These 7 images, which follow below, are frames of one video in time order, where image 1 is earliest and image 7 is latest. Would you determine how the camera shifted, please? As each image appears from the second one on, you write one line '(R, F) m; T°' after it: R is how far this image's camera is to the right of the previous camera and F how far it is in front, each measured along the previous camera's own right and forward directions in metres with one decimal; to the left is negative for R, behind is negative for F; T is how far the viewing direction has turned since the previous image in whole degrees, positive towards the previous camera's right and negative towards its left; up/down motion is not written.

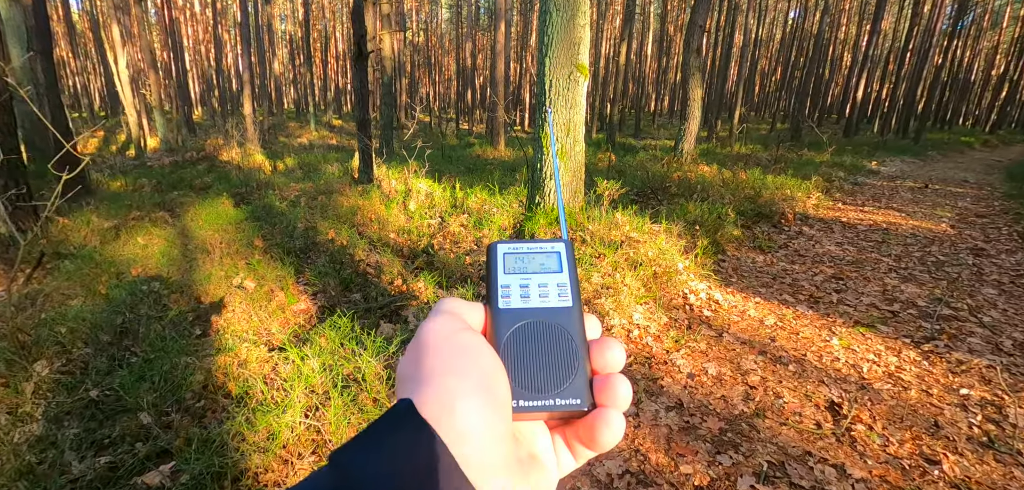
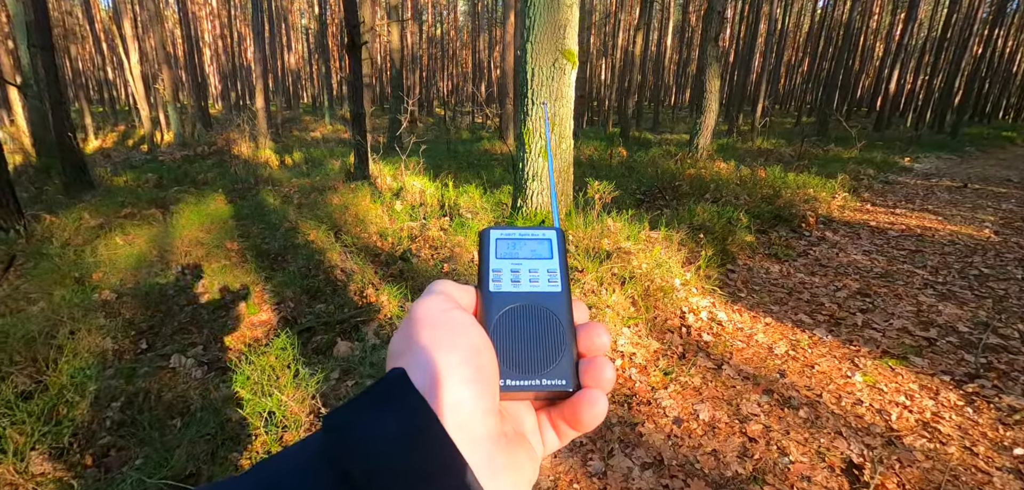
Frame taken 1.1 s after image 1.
(+0.4, +0.6) m; -2°
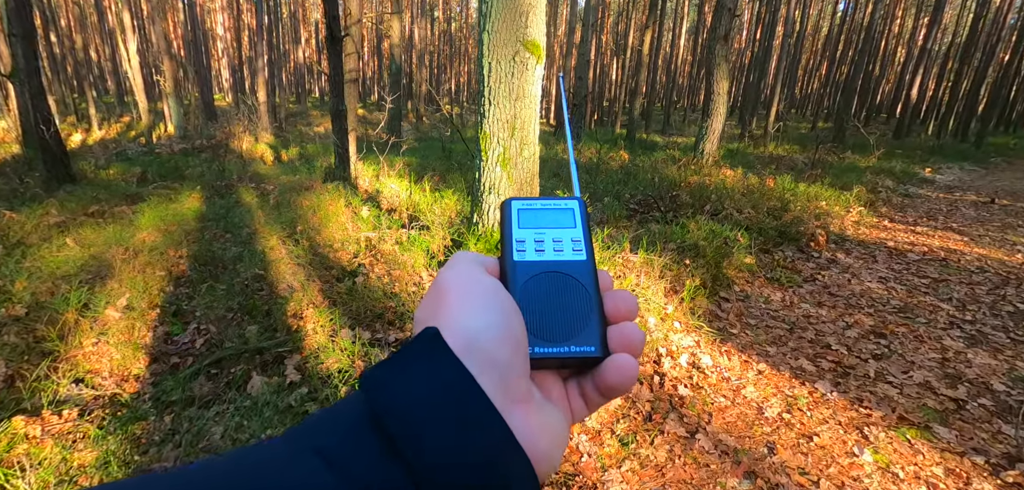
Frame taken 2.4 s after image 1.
(+0.5, +0.7) m; -1°
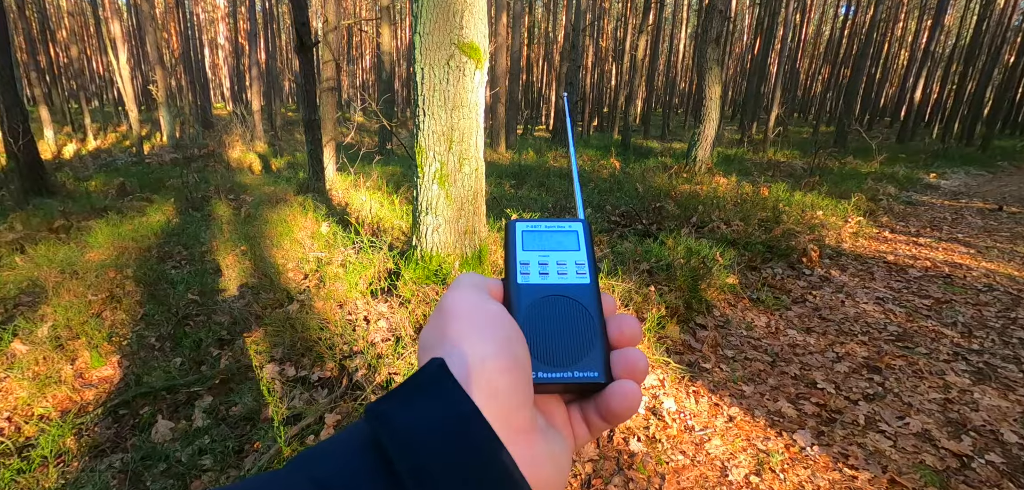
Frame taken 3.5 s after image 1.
(+0.4, +0.4) m; -1°
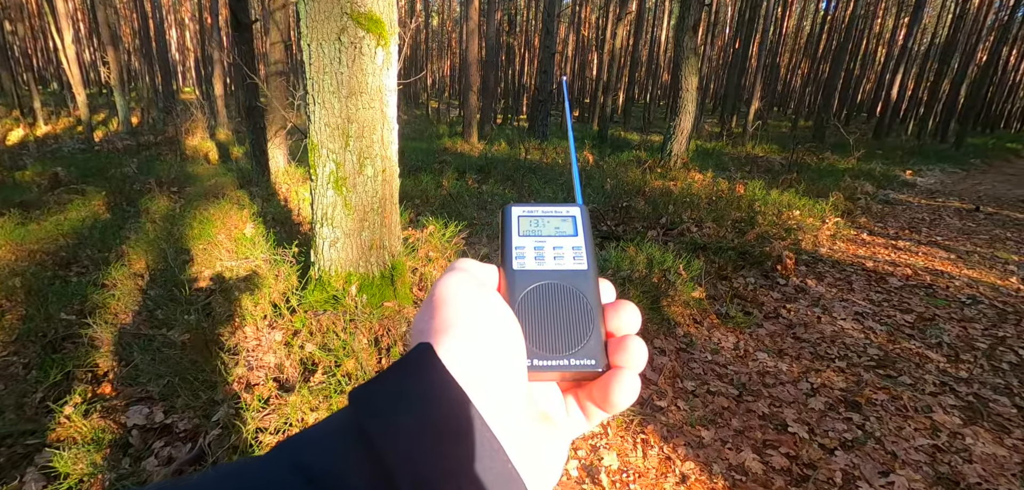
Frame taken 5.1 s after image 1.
(+0.4, +0.6) m; +2°
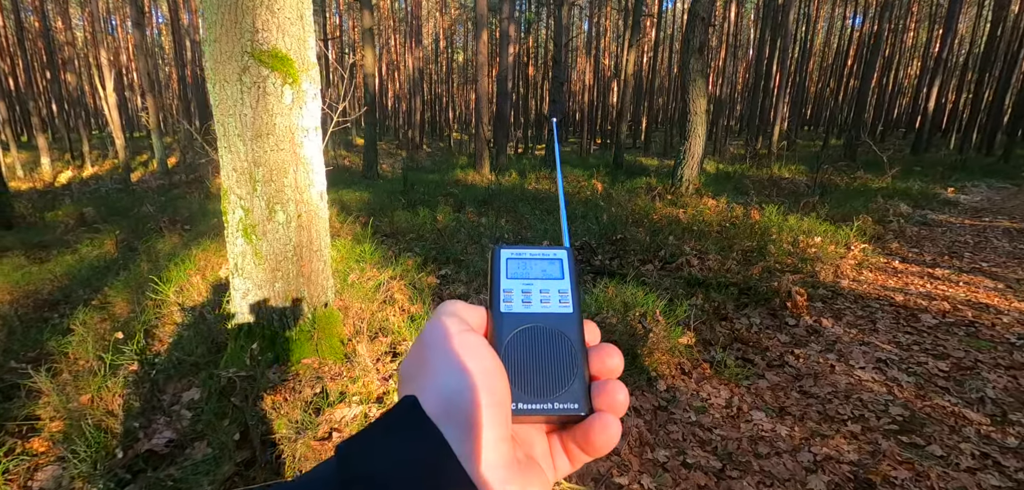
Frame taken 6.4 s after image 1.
(+0.6, +0.5) m; -4°
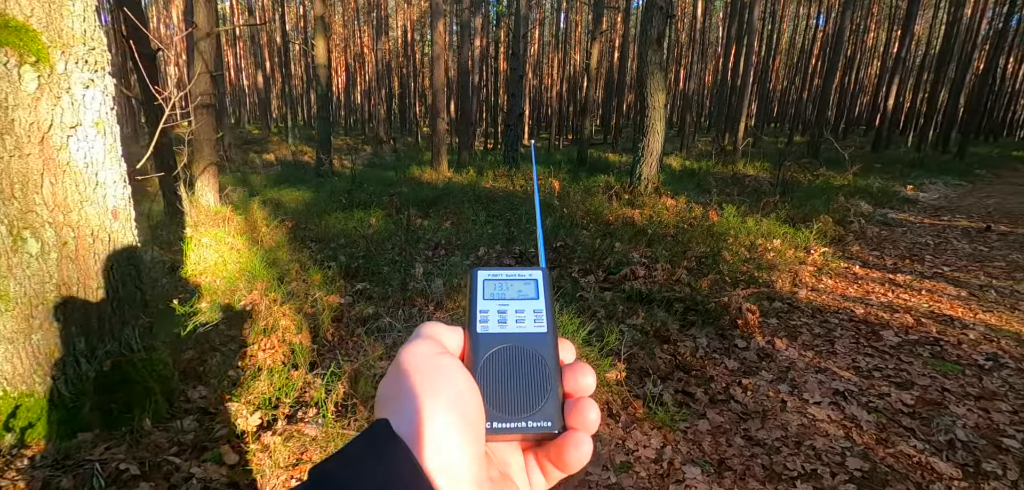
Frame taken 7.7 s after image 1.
(+0.5, +0.6) m; +3°
